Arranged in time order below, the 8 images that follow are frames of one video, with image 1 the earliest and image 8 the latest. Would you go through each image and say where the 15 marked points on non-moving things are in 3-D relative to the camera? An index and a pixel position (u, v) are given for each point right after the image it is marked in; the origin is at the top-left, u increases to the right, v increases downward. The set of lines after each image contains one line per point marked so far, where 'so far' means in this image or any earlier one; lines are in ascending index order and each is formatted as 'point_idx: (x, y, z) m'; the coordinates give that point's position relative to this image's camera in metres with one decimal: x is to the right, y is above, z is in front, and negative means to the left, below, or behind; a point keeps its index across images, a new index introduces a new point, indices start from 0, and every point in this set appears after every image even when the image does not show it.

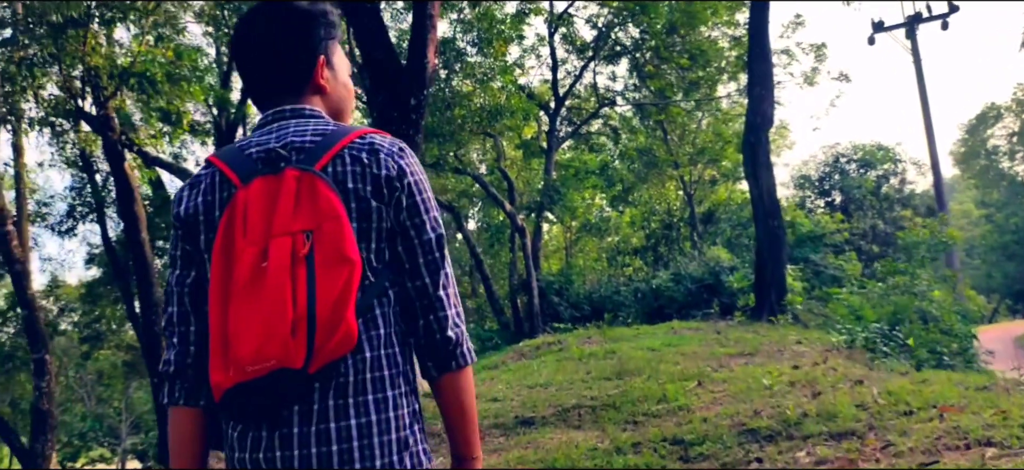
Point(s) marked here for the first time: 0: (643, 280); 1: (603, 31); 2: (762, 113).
0: (+2.7, -1.0, +19.0) m
1: (+2.0, +4.4, +19.9) m
2: (+3.2, +1.5, +11.6) m
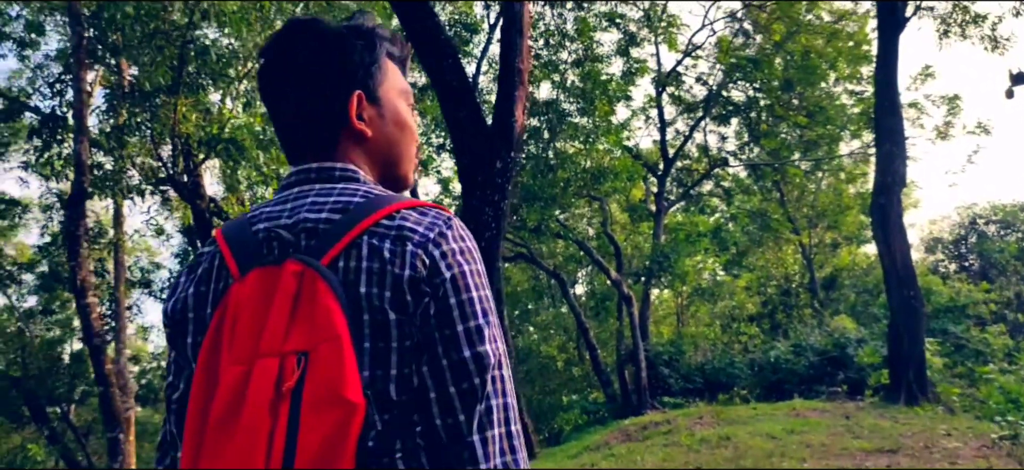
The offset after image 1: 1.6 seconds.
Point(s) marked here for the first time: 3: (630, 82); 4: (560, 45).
0: (+4.8, -2.3, +17.7) m
1: (+4.2, +3.0, +19.0) m
2: (+4.4, +0.7, +10.4) m
3: (+2.5, +3.2, +18.9) m
4: (+0.9, +3.5, +16.7) m
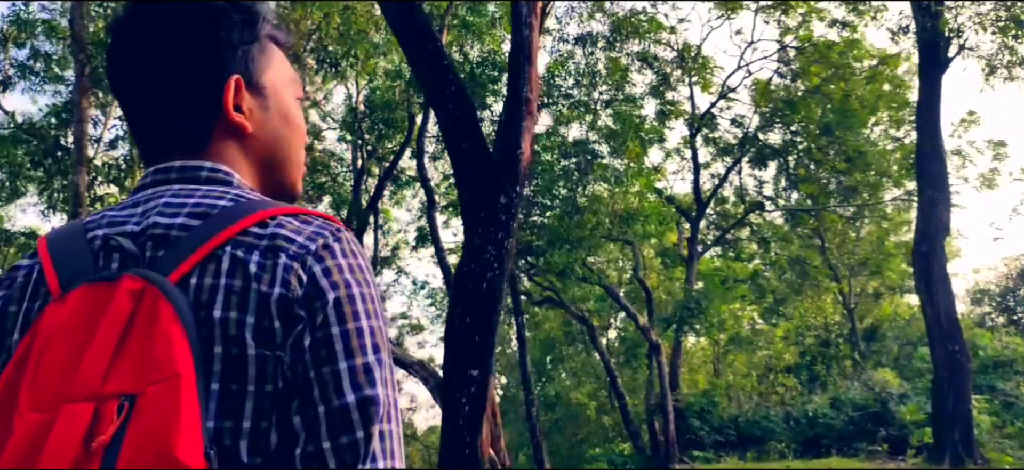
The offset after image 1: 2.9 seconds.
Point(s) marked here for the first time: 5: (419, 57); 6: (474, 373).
0: (+5.3, -3.2, +16.9) m
1: (+4.7, +2.0, +18.4) m
2: (+4.6, +0.2, +9.8) m
3: (+3.1, +2.3, +18.4) m
4: (+1.4, +2.7, +16.4) m
5: (-0.7, +1.2, +6.4) m
6: (-0.3, -1.0, +6.3) m
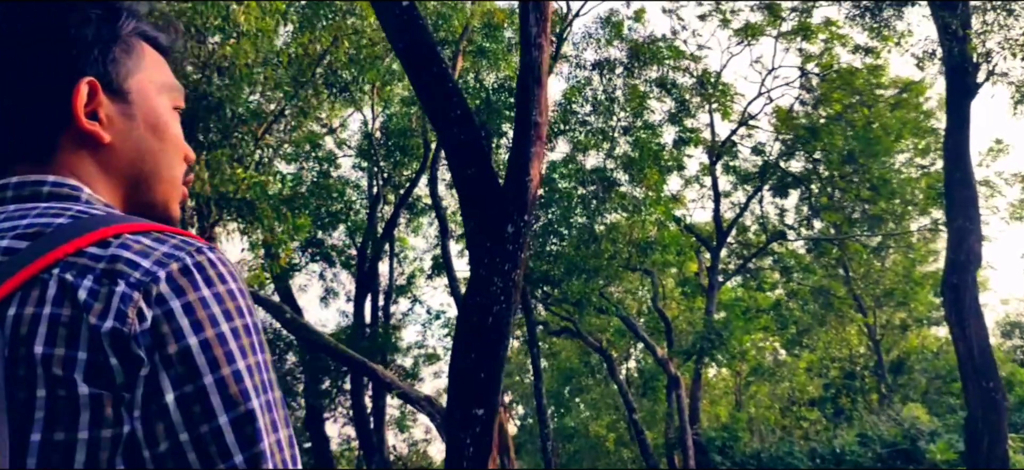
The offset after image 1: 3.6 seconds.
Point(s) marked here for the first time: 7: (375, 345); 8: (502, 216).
0: (+5.5, -3.7, +16.3) m
1: (+5.1, +1.4, +18.0) m
2: (+4.7, -0.1, +9.4) m
3: (+3.4, +1.7, +18.1) m
4: (+1.7, +2.2, +16.1) m
5: (-0.6, +1.0, +6.1) m
6: (-0.2, -1.2, +5.9) m
7: (-2.6, -2.1, +17.2) m
8: (-0.1, +0.1, +6.0) m
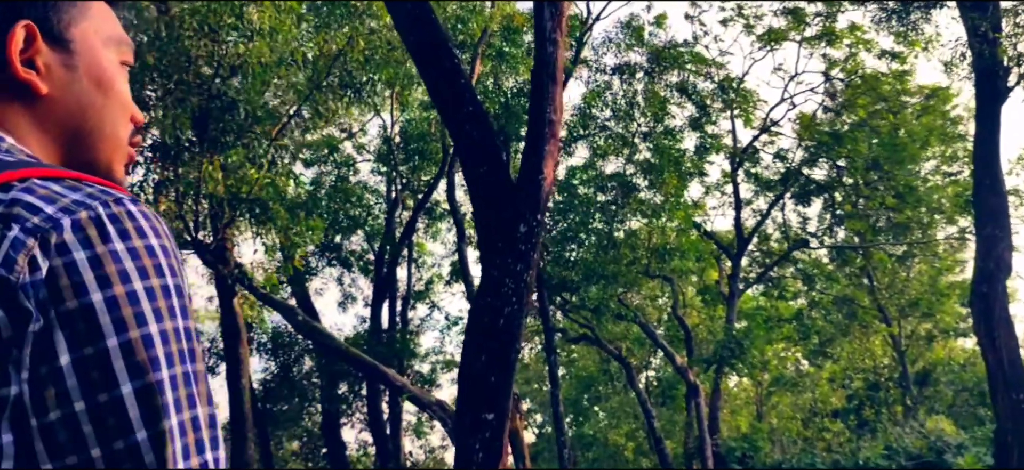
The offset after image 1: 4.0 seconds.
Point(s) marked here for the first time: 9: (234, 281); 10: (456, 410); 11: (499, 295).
0: (+5.8, -3.8, +16.0) m
1: (+5.4, +1.3, +17.8) m
2: (+4.8, -0.2, +9.1) m
3: (+3.8, +1.5, +17.9) m
4: (+2.0, +2.1, +15.9) m
5: (-0.5, +1.0, +6.0) m
6: (-0.1, -1.2, +5.8) m
7: (-2.2, -2.2, +17.1) m
8: (0.0, +0.1, +5.9) m
9: (-3.2, -0.5, +10.3) m
10: (-0.4, -1.1, +5.9) m
11: (-0.1, -0.4, +5.8) m
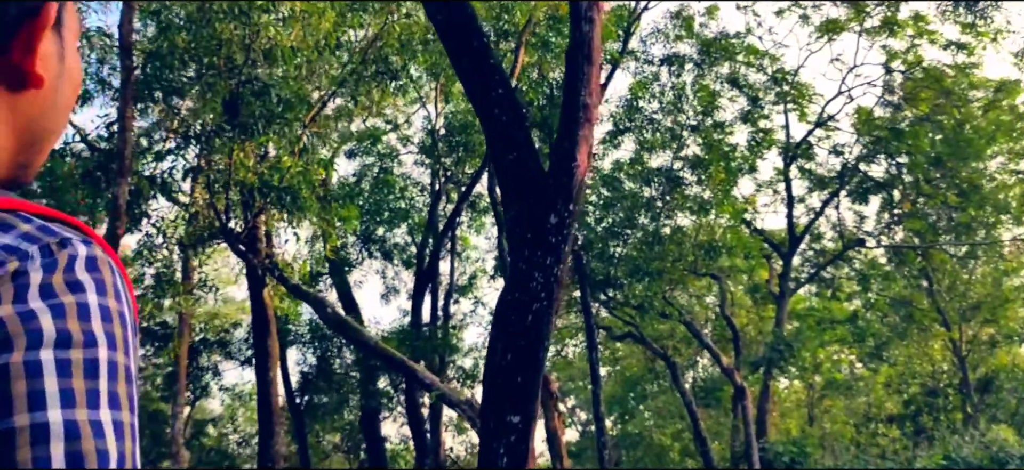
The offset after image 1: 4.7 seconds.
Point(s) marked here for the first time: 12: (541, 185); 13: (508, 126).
0: (+6.5, -3.8, +15.3) m
1: (+6.3, +1.3, +17.1) m
2: (+5.2, -0.2, +8.4) m
3: (+4.6, +1.6, +17.2) m
4: (+2.8, +2.1, +15.4) m
5: (-0.3, +1.1, +5.6) m
6: (0.0, -1.1, +5.4) m
7: (-1.5, -2.0, +16.9) m
8: (+0.2, +0.2, +5.5) m
9: (-2.8, -0.4, +10.1) m
10: (-0.2, -1.1, +5.5) m
11: (+0.1, -0.3, +5.4) m
12: (+0.2, +0.3, +5.5) m
13: (0.0, +0.7, +5.5) m
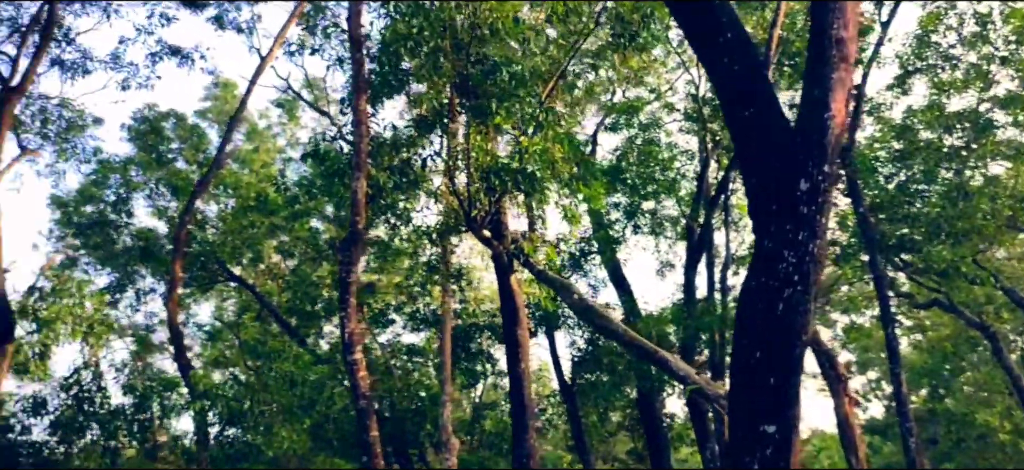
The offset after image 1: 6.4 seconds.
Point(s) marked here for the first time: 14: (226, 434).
0: (+10.6, -2.9, +12.0) m
1: (+10.6, +2.3, +13.6) m
2: (+7.1, +0.4, +5.8) m
3: (+9.1, +2.5, +14.3) m
4: (+6.7, +2.8, +13.1) m
5: (+0.9, +1.2, +4.7) m
6: (+1.3, -1.0, +4.5) m
7: (+3.4, -1.5, +15.9) m
8: (+1.4, +0.3, +4.5) m
9: (0.0, -0.2, +9.8) m
10: (+1.1, -0.9, +4.7) m
11: (+1.3, -0.2, +4.5) m
12: (+1.4, +0.5, +4.5) m
13: (+1.2, +0.8, +4.6) m
14: (-4.3, -3.0, +13.6) m
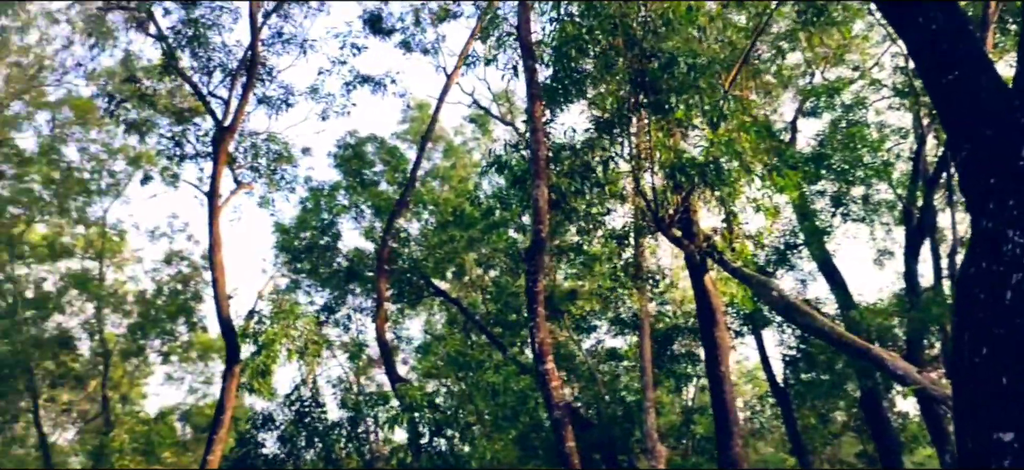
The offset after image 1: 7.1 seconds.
0: (+13.0, -2.2, +9.1) m
1: (+13.0, +3.0, +10.8) m
2: (+7.9, +0.8, +3.9) m
3: (+11.6, +3.1, +11.8) m
4: (+9.0, +3.3, +11.1) m
5: (+1.6, +1.3, +4.2) m
6: (+2.1, -0.9, +3.9) m
7: (+6.7, -1.2, +14.5) m
8: (+2.1, +0.4, +3.9) m
9: (+2.0, -0.2, +9.3) m
10: (+2.0, -0.9, +4.1) m
11: (+2.1, -0.1, +3.9) m
12: (+2.1, +0.6, +3.9) m
13: (+1.9, +0.9, +4.1) m
14: (-1.1, -3.2, +14.0) m
